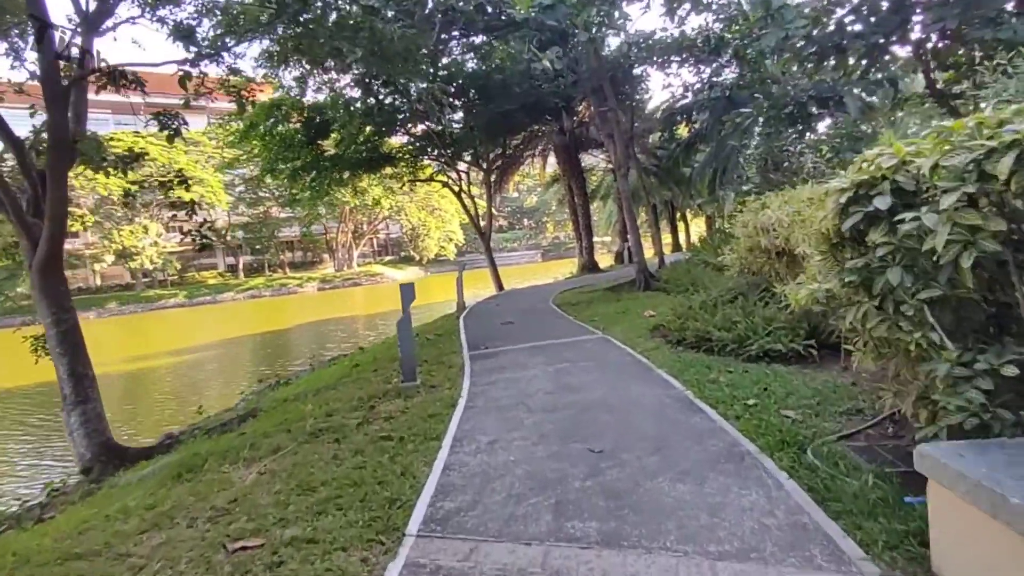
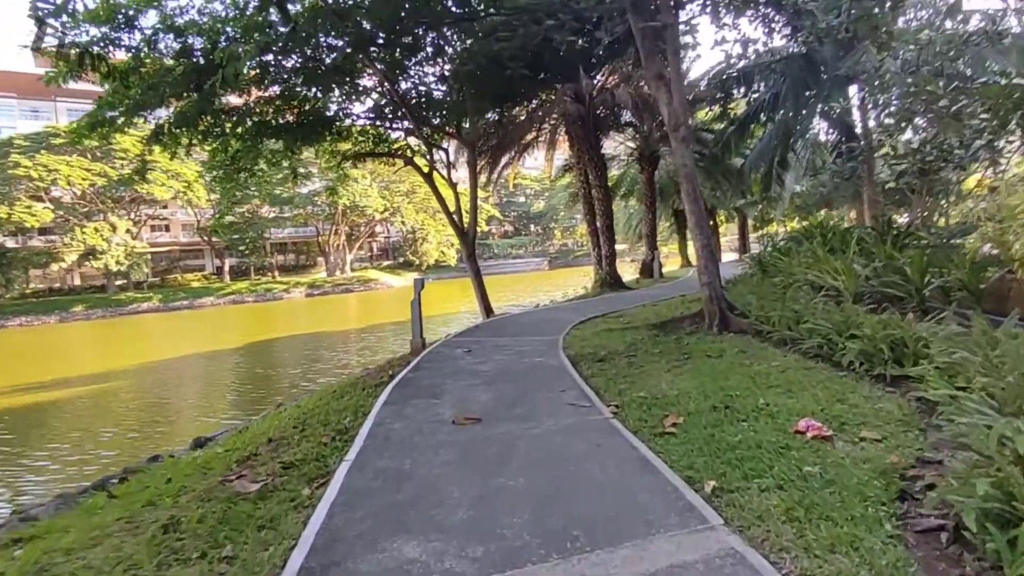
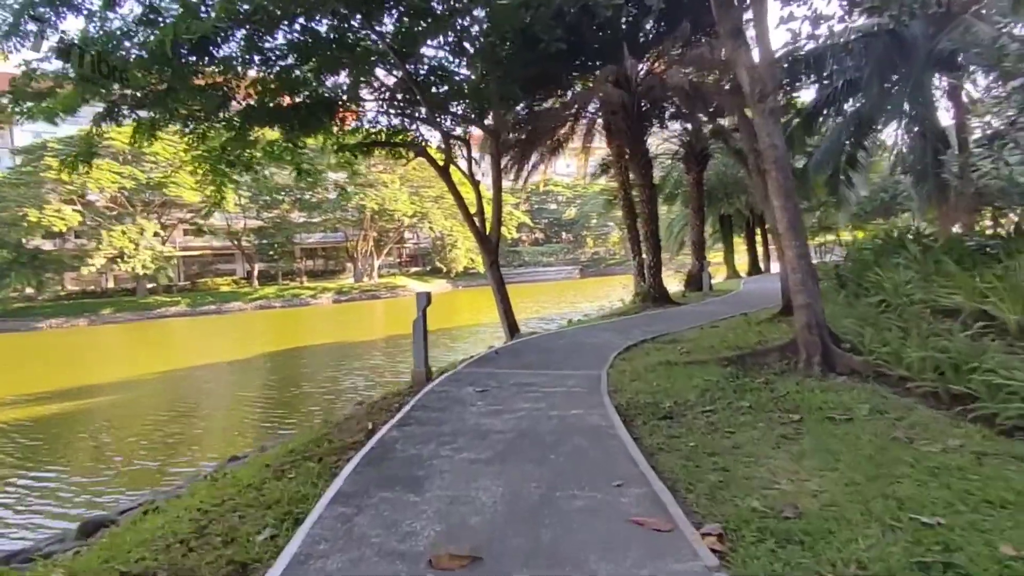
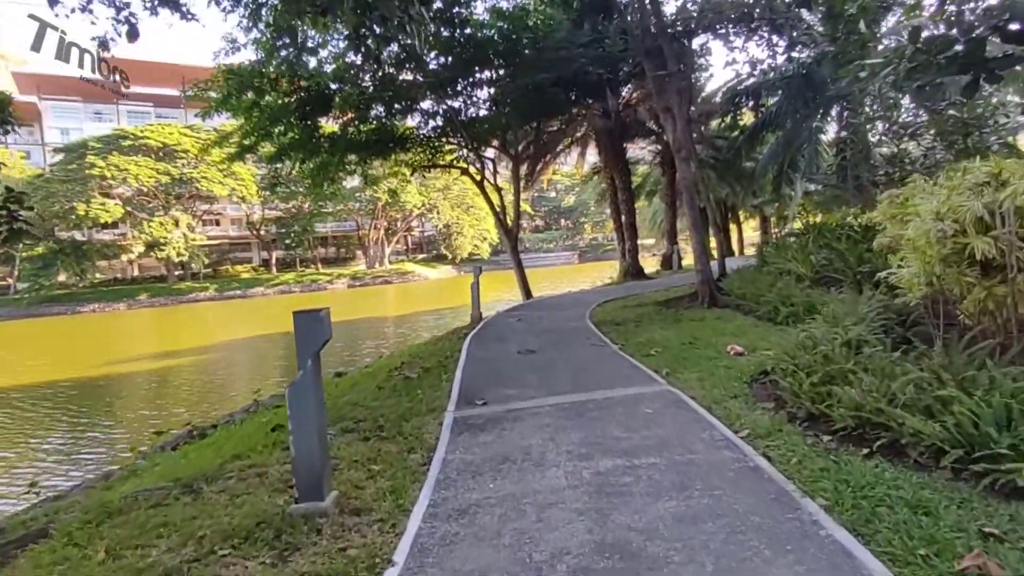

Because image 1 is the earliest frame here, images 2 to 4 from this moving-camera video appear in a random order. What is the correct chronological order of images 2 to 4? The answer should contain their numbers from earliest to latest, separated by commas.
4, 2, 3
